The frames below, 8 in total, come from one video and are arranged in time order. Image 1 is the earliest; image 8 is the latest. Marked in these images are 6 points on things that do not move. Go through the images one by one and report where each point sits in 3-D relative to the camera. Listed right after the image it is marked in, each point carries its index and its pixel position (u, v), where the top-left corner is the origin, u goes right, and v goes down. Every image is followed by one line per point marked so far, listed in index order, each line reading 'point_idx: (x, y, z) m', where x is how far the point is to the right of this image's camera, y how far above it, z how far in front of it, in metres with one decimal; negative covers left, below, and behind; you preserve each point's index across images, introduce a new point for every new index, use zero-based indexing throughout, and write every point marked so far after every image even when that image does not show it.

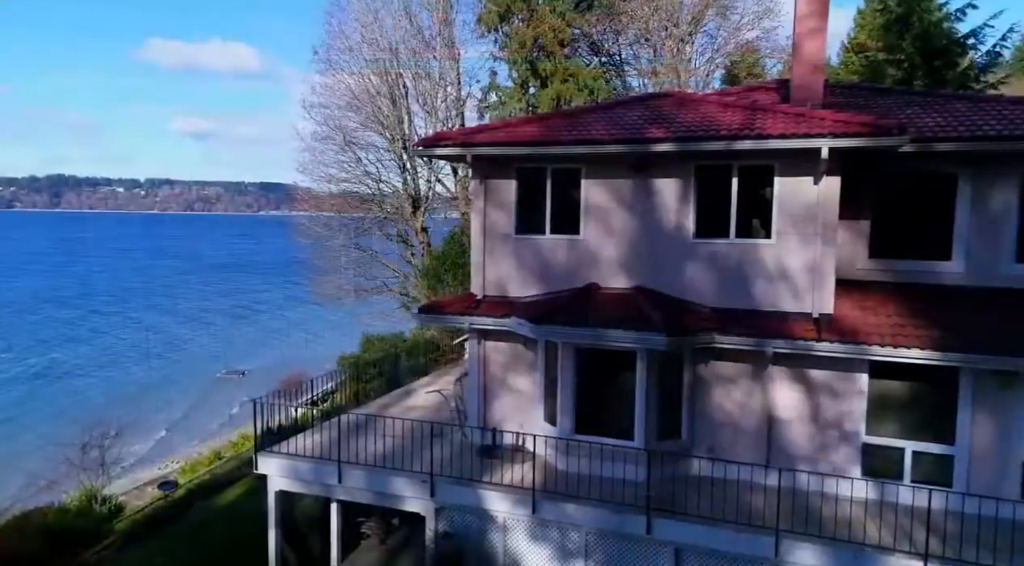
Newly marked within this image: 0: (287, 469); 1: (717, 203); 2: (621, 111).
0: (-3.0, -2.5, +11.6) m
1: (+2.5, +1.0, +10.7) m
2: (+1.6, +2.5, +12.5) m
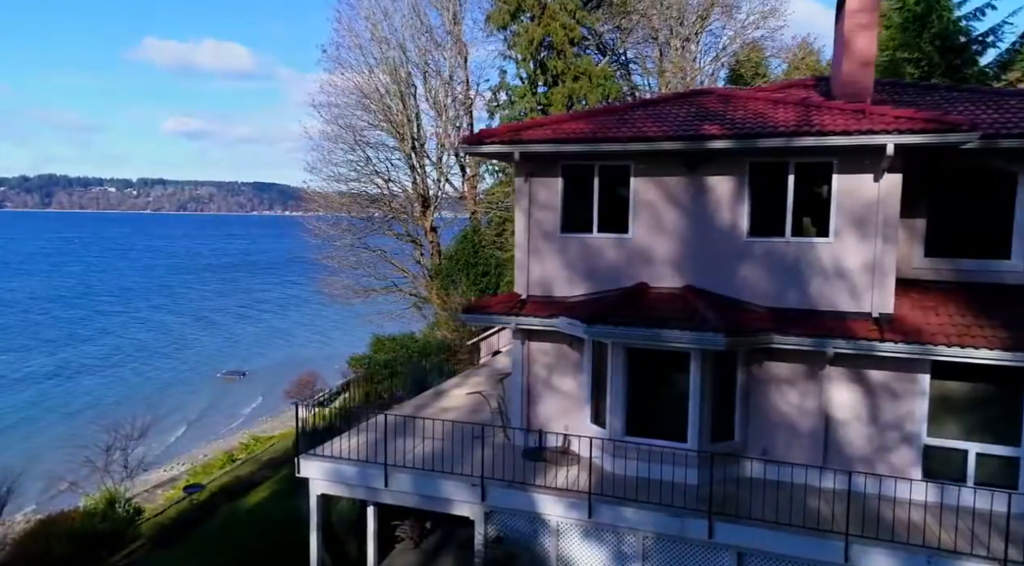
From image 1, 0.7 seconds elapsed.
0: (-2.4, -2.5, +11.4) m
1: (+3.1, +1.0, +10.5) m
2: (+2.2, +2.5, +12.3) m
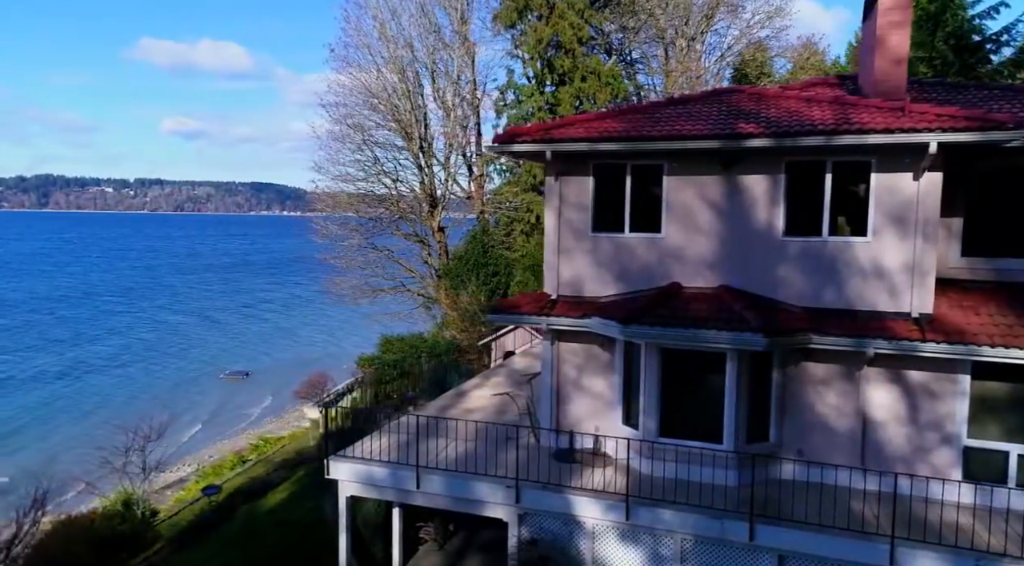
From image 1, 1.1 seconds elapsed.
0: (-2.0, -2.5, +11.3) m
1: (+3.5, +1.0, +10.4) m
2: (+2.6, +2.5, +12.2) m
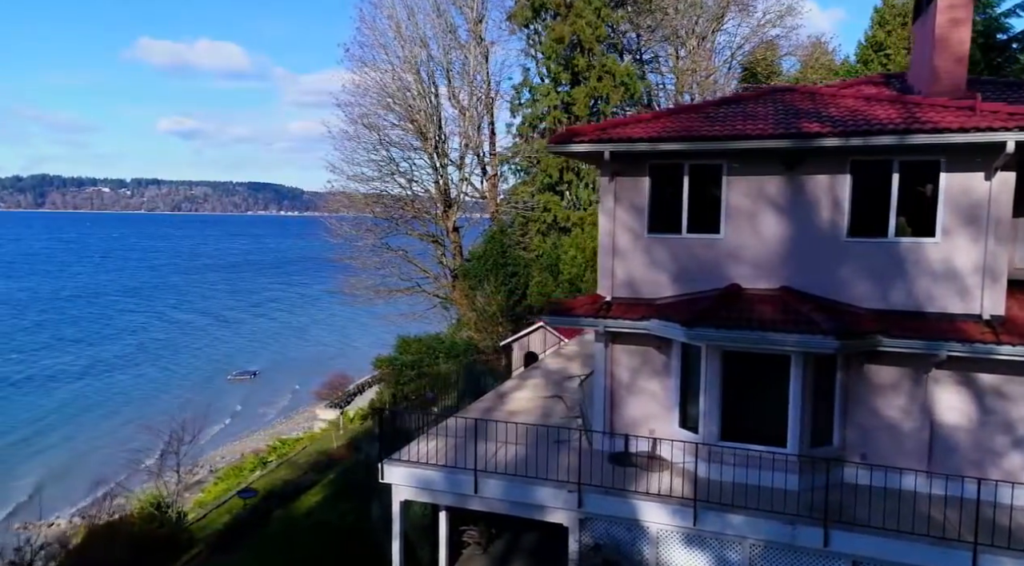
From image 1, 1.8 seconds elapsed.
0: (-1.2, -2.5, +11.2) m
1: (+4.3, +1.0, +10.3) m
2: (+3.3, +2.5, +12.1) m
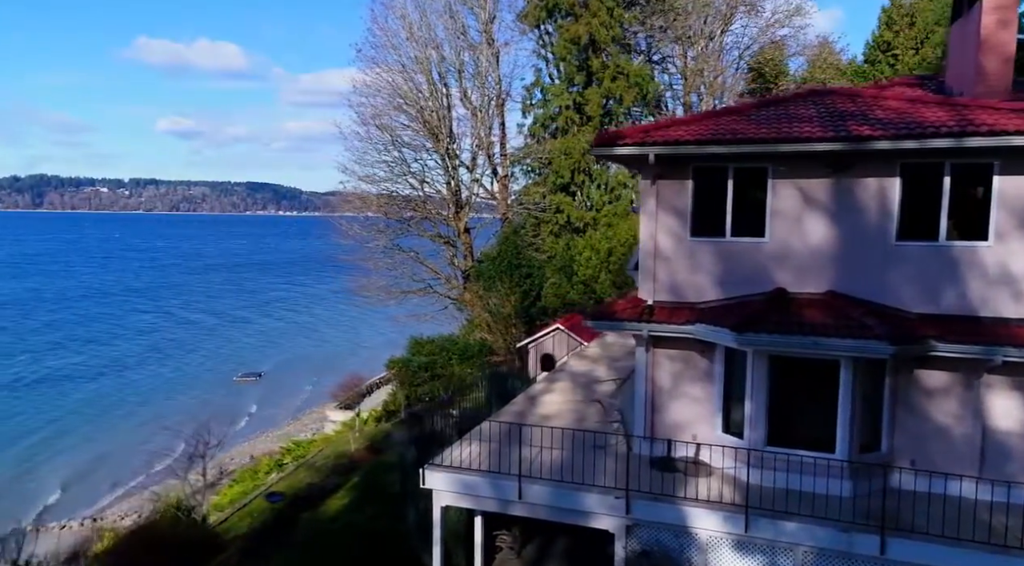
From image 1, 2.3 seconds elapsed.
0: (-0.7, -2.6, +11.1) m
1: (+4.8, +0.9, +10.2) m
2: (+3.8, +2.4, +12.0) m
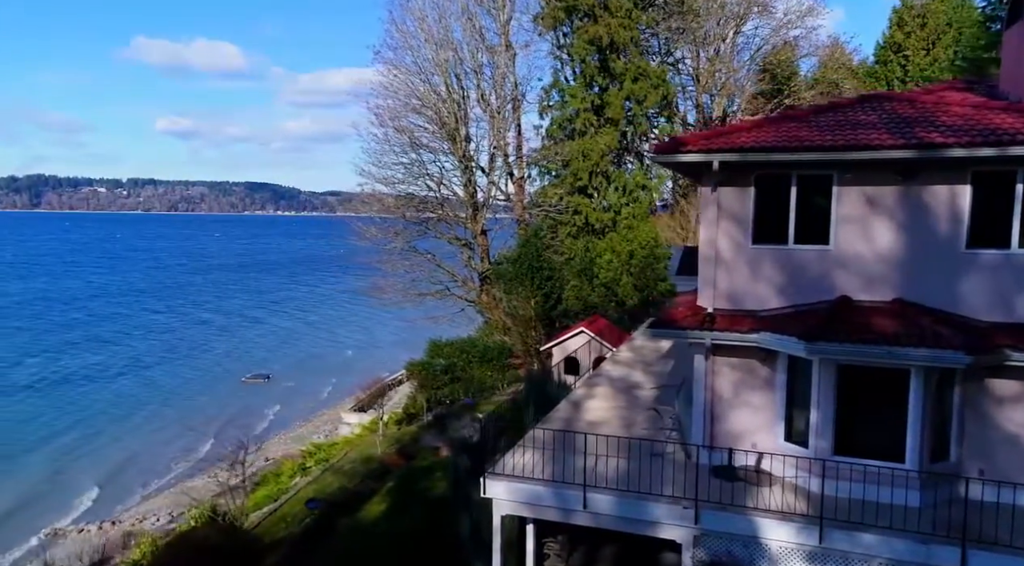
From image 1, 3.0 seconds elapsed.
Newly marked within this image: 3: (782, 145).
0: (+0.1, -2.7, +11.0) m
1: (+5.6, +0.8, +10.1) m
2: (+4.6, +2.3, +11.9) m
3: (+3.3, +1.7, +10.5) m
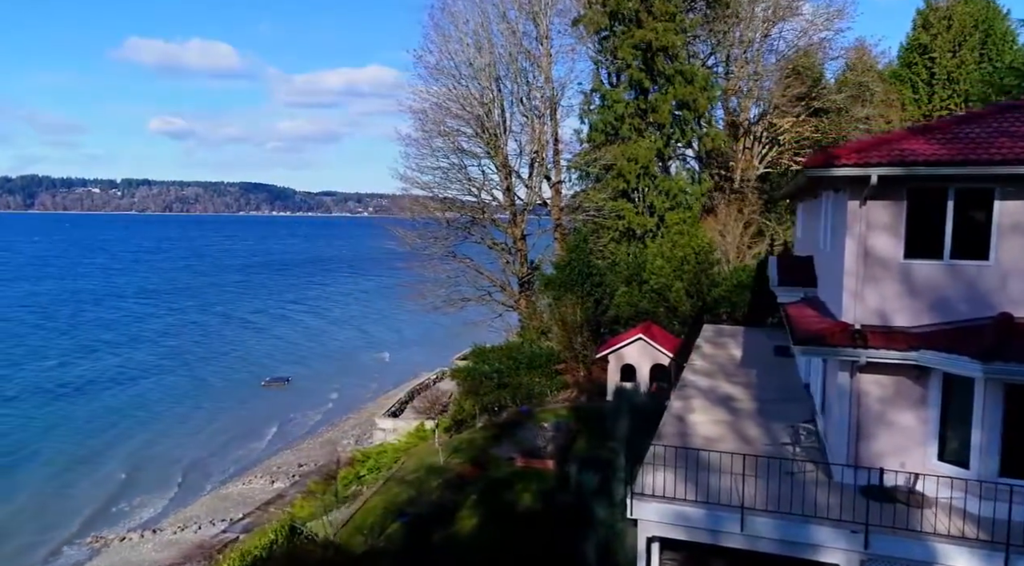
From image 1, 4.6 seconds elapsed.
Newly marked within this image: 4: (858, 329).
0: (+1.9, -2.9, +10.8) m
1: (+7.4, +0.6, +9.8) m
2: (+6.5, +2.1, +11.6) m
3: (+5.1, +1.5, +10.3) m
4: (+4.5, -0.6, +11.2) m
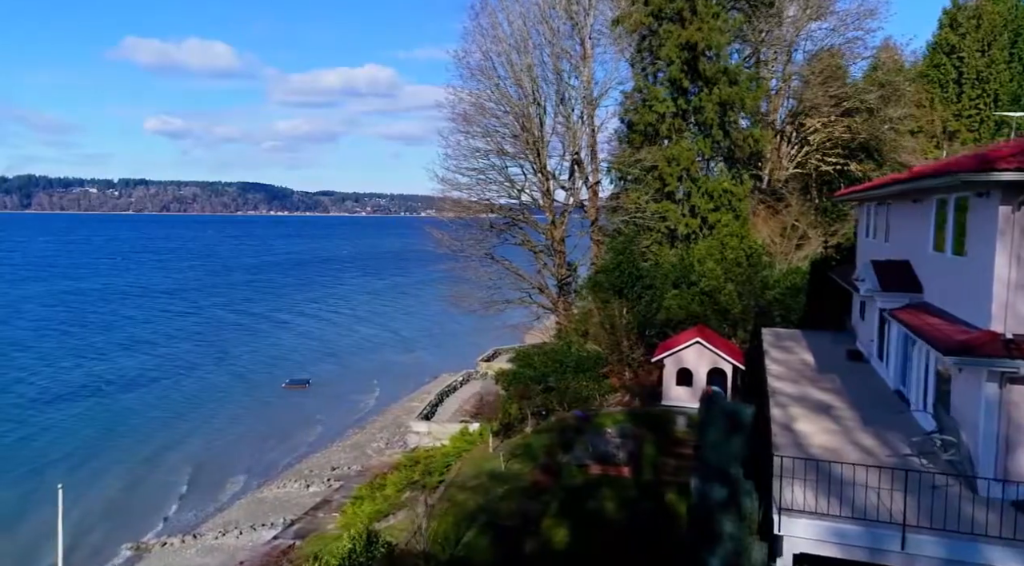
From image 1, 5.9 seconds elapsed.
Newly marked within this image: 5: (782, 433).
0: (+3.7, -3.0, +10.4) m
1: (+9.2, +0.5, +9.4) m
2: (+8.2, +2.0, +11.2) m
3: (+6.9, +1.4, +9.9) m
4: (+6.2, -0.7, +10.8) m
5: (+4.6, -2.6, +14.9) m
